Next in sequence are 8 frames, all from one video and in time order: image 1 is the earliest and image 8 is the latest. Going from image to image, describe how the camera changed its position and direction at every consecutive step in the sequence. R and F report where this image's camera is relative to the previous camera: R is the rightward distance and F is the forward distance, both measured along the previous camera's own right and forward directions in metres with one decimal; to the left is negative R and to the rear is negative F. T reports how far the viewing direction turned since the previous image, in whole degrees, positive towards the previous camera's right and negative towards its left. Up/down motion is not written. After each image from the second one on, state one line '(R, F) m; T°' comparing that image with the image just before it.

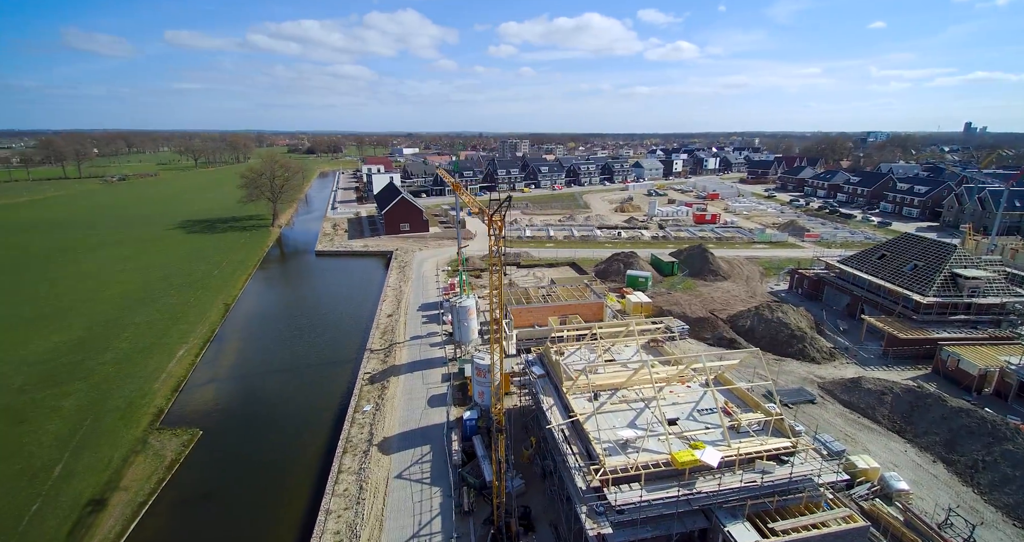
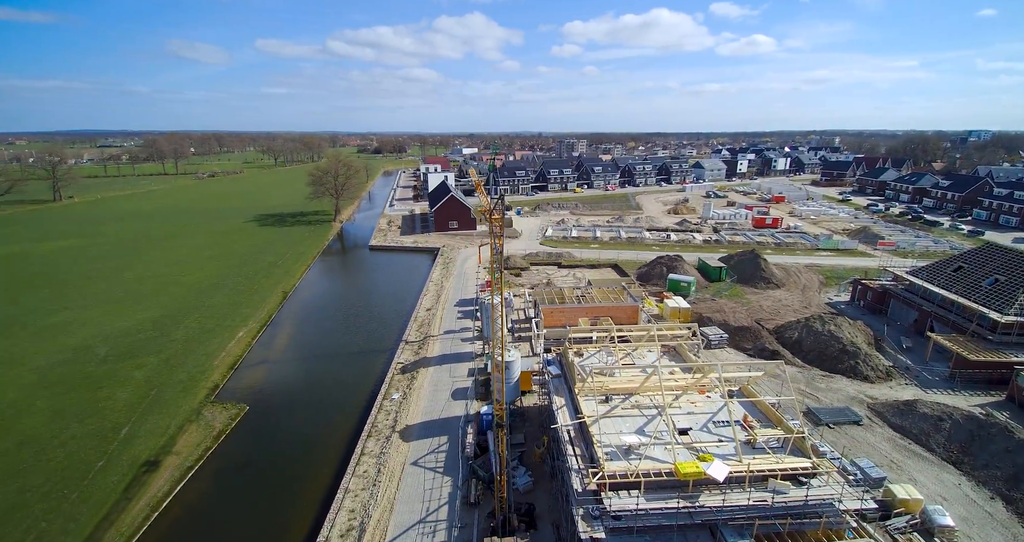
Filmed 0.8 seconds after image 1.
(+1.1, 0.0) m; -8°
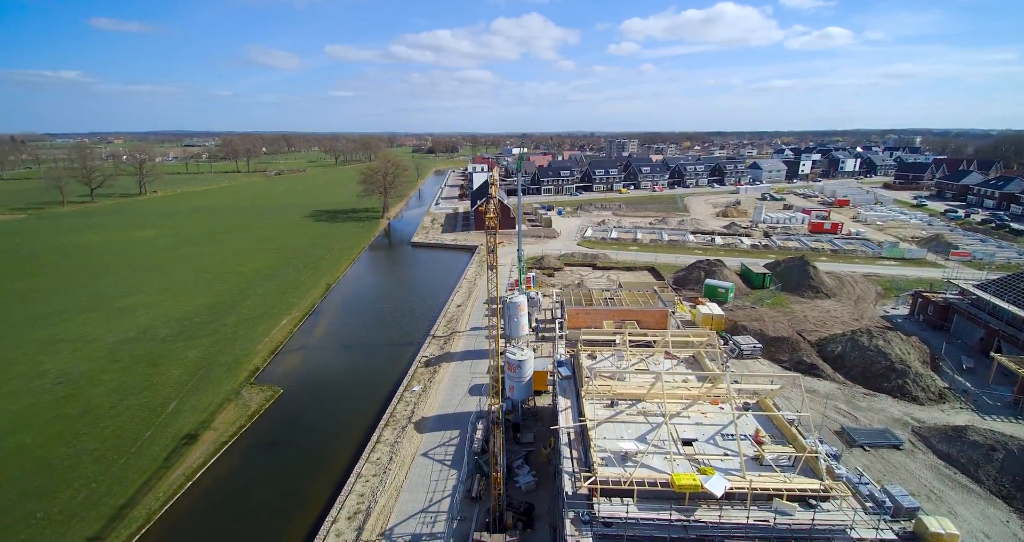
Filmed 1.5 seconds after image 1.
(+1.1, 0.0) m; -7°
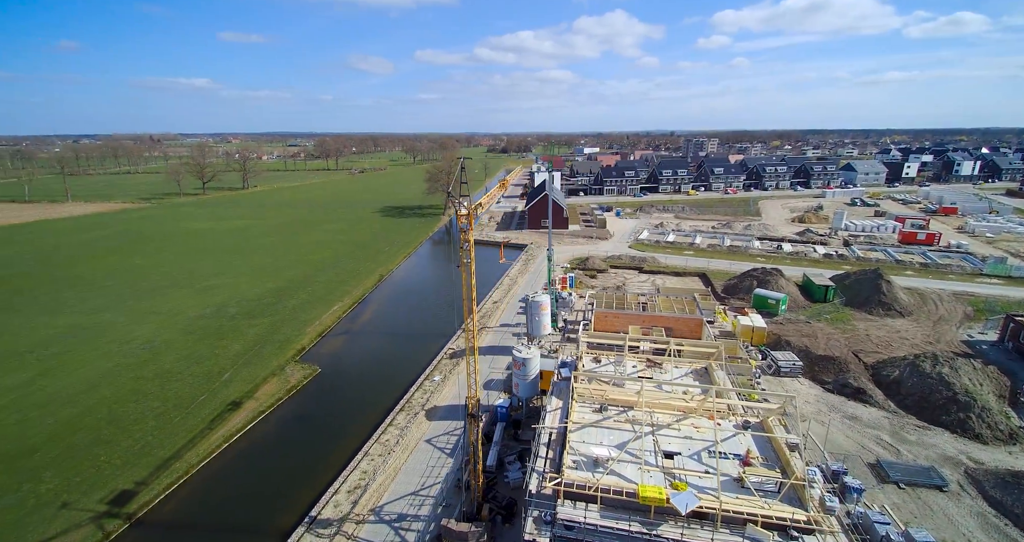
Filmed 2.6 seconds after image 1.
(+2.0, +0.1) m; -10°
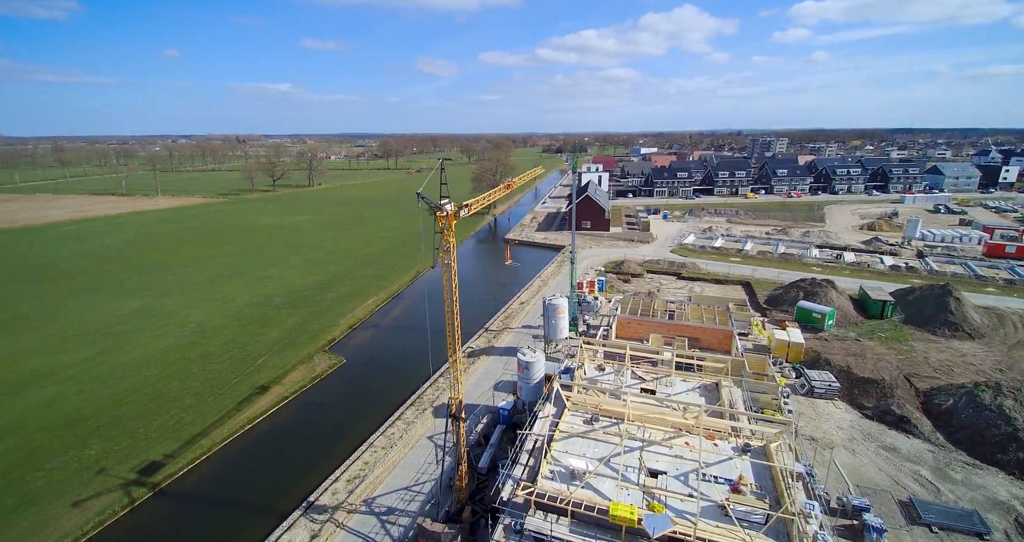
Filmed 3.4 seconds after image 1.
(+1.5, +0.3) m; -8°
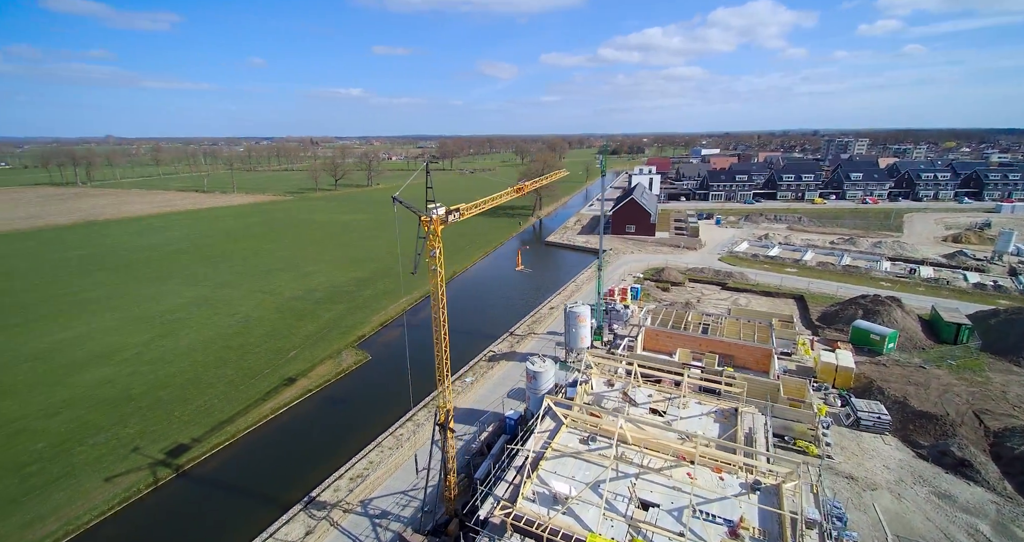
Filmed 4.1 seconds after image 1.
(+1.3, +0.5) m; -7°
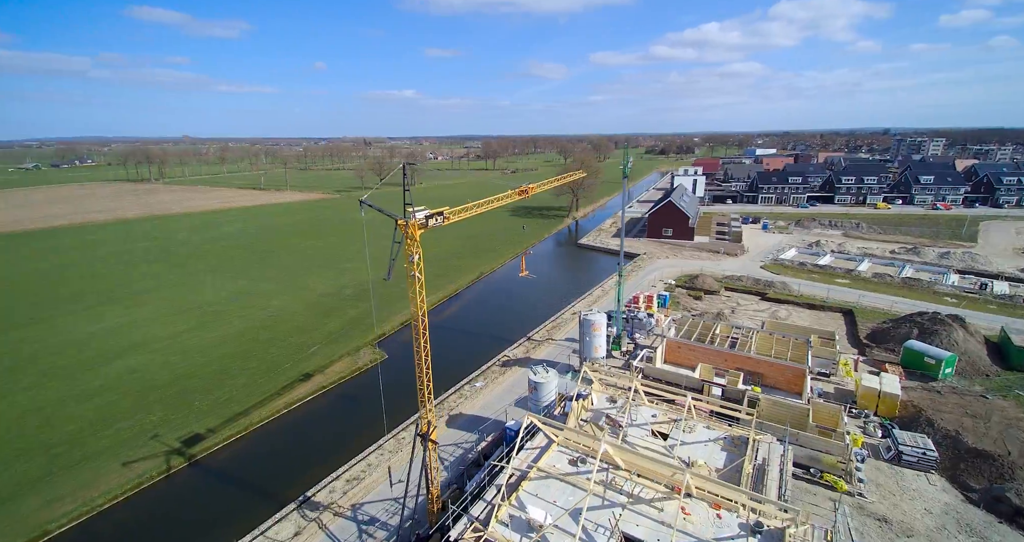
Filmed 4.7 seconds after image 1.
(+1.1, +0.6) m; -6°
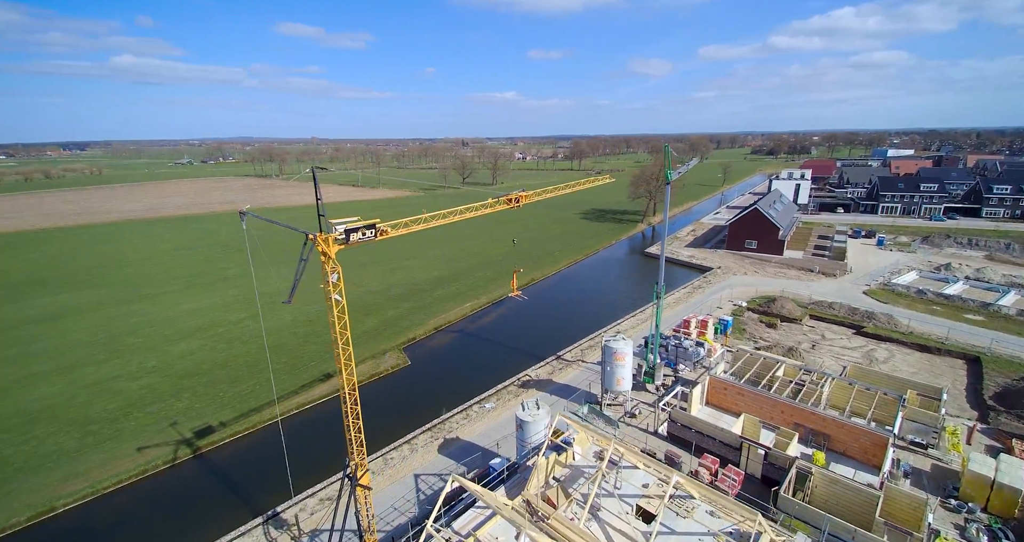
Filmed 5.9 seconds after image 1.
(+2.2, +1.9) m; -12°
